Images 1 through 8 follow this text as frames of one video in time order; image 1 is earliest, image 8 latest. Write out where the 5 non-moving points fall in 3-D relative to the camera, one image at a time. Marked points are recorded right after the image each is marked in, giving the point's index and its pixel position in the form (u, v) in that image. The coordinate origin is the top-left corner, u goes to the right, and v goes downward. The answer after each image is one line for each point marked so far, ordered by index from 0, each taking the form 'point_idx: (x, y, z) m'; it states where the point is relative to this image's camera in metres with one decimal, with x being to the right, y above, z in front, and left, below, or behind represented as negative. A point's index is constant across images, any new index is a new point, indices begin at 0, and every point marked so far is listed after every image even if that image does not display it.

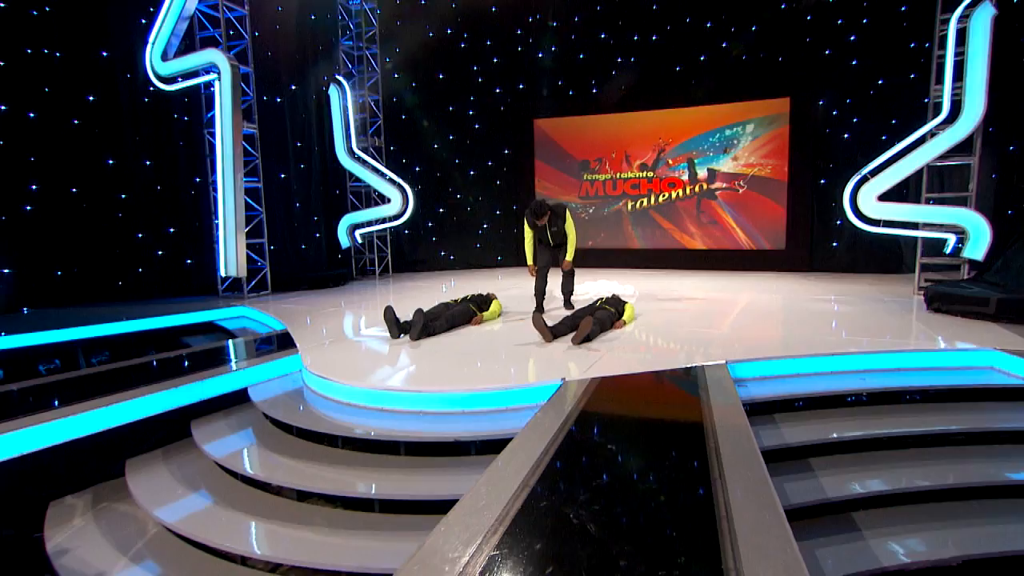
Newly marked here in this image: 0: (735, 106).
0: (+2.3, +1.9, +8.6) m
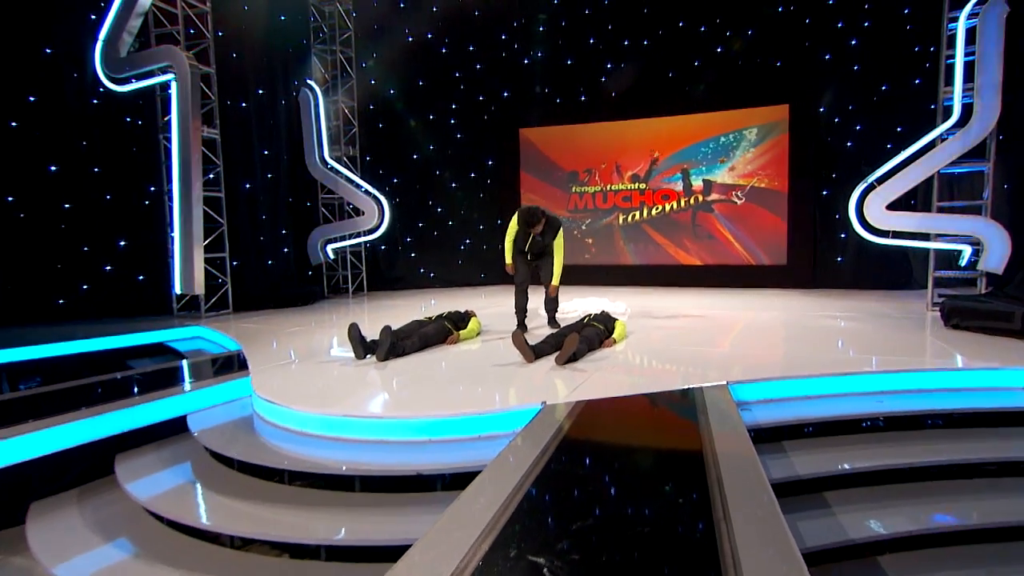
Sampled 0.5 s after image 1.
0: (+2.2, +1.7, +8.1) m
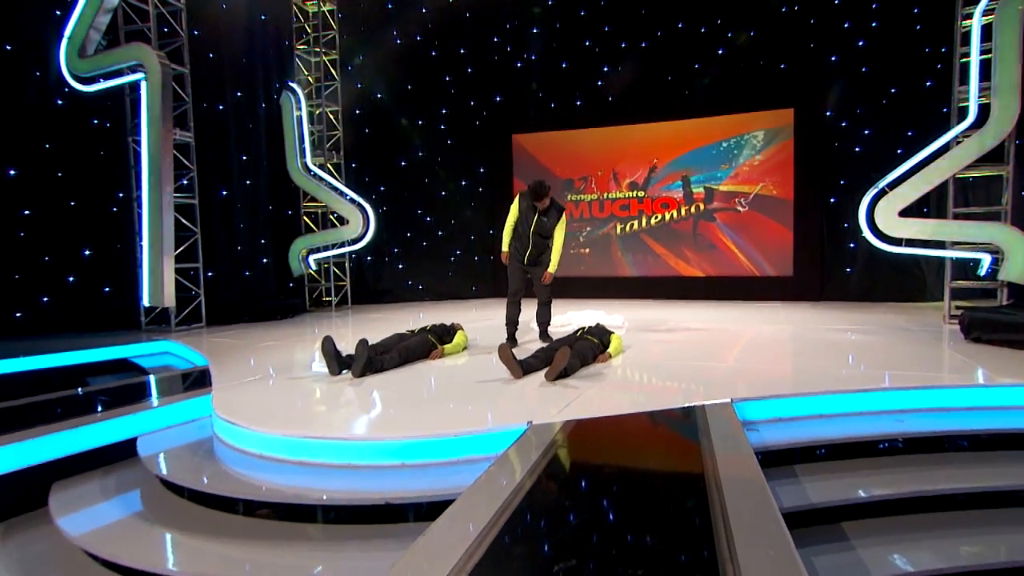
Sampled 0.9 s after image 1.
0: (+2.1, +1.6, +7.7) m
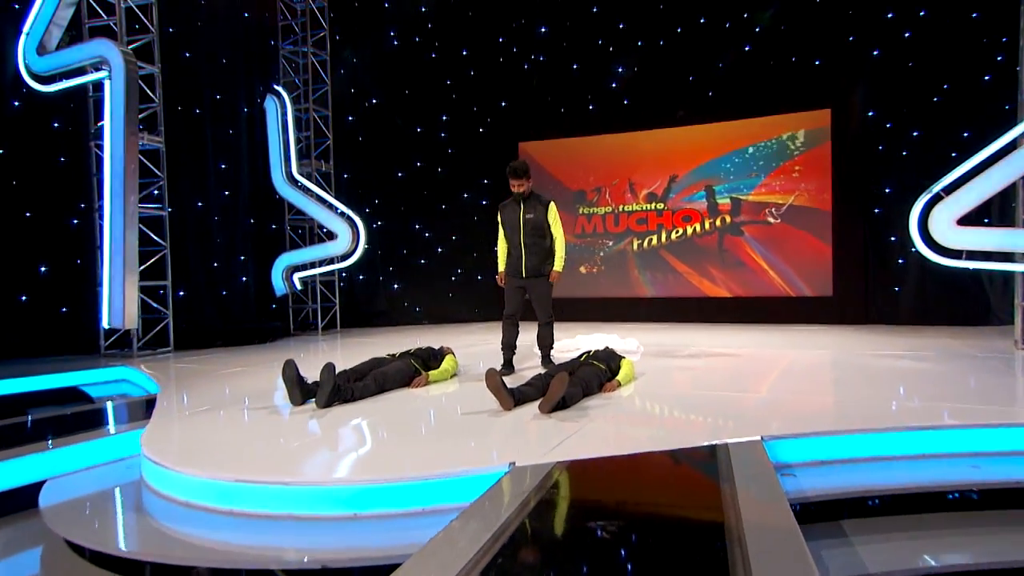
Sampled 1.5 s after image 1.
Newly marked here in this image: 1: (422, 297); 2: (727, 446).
0: (+2.1, +1.4, +6.9) m
1: (-0.9, -0.1, +7.7) m
2: (+0.8, -0.6, +2.9) m
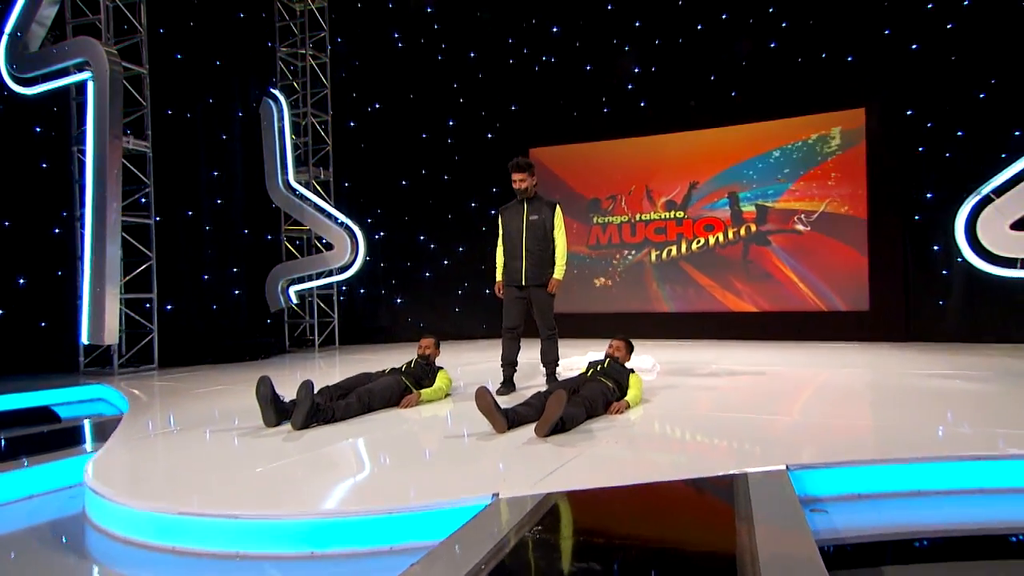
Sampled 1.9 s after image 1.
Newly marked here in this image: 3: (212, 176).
0: (+2.2, +1.3, +6.4) m
1: (-0.8, -0.2, +7.2) m
2: (+0.7, -0.6, +2.4) m
3: (-2.3, +0.9, +6.2) m
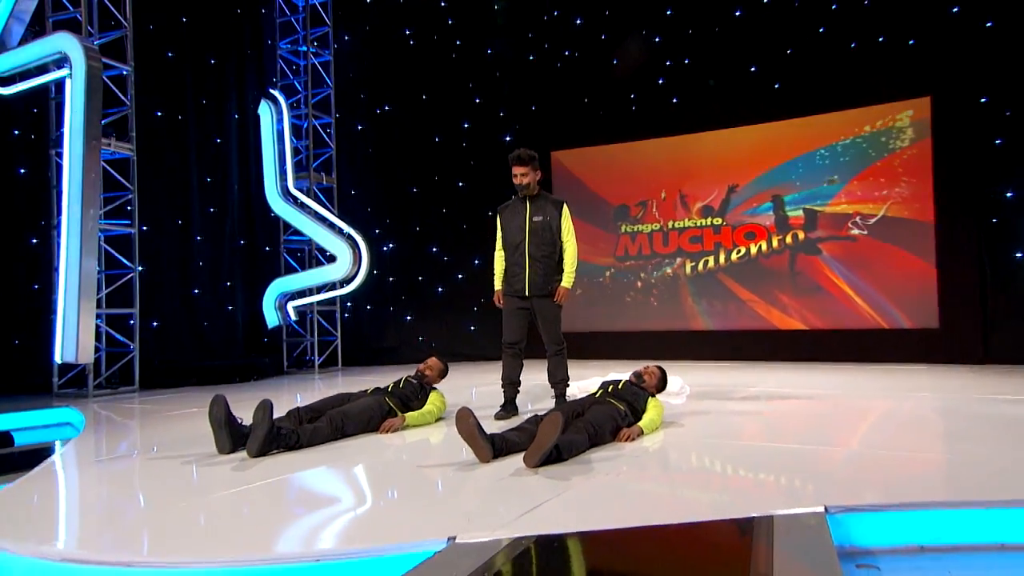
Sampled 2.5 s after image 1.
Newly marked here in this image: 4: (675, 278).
0: (+2.3, +1.2, +5.7) m
1: (-0.6, -0.4, +6.6) m
2: (+0.5, -0.5, +1.7) m
3: (-2.2, +0.8, +5.8) m
4: (+1.3, +0.1, +6.3) m
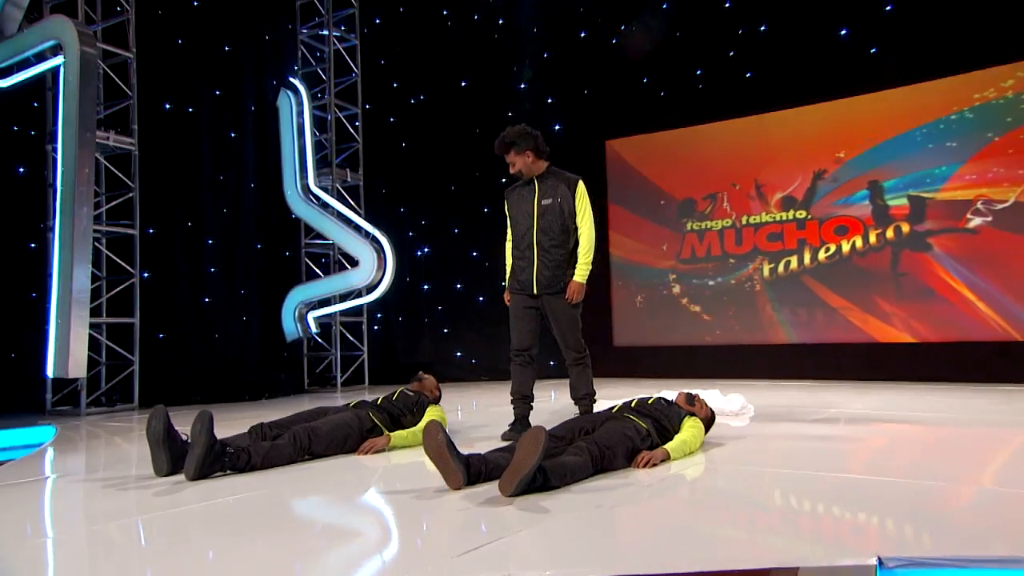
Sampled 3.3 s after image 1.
0: (+2.5, +1.2, +4.7) m
1: (-0.2, -0.4, +5.9) m
2: (+0.3, -0.4, +0.9) m
3: (-1.9, +0.7, +5.3) m
4: (+1.6, 0.0, +5.4) m
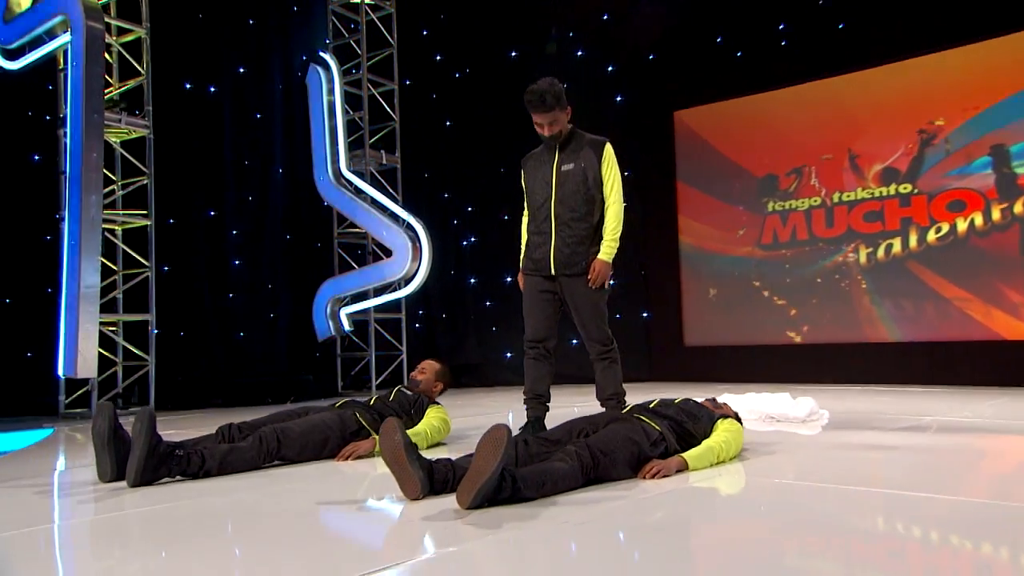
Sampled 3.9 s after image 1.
0: (+2.7, +1.3, +3.8) m
1: (+0.1, -0.4, +5.3) m
2: (+0.1, -0.3, +0.3) m
3: (-1.6, +0.7, +4.9) m
4: (+1.9, +0.1, +4.6) m
